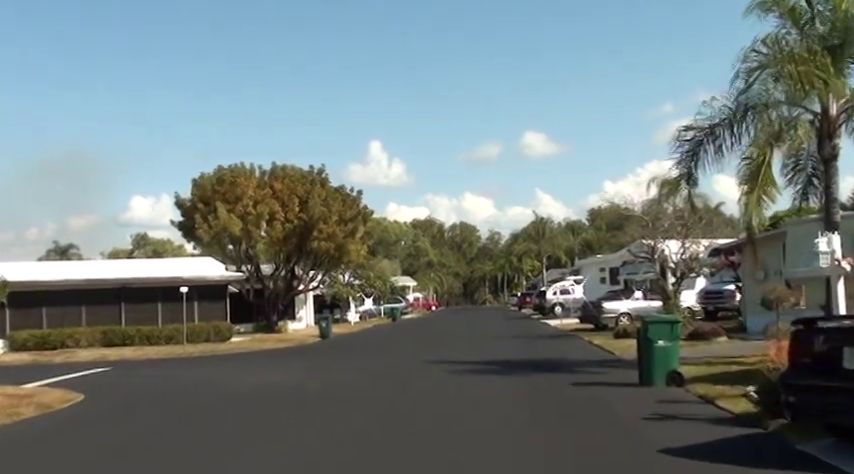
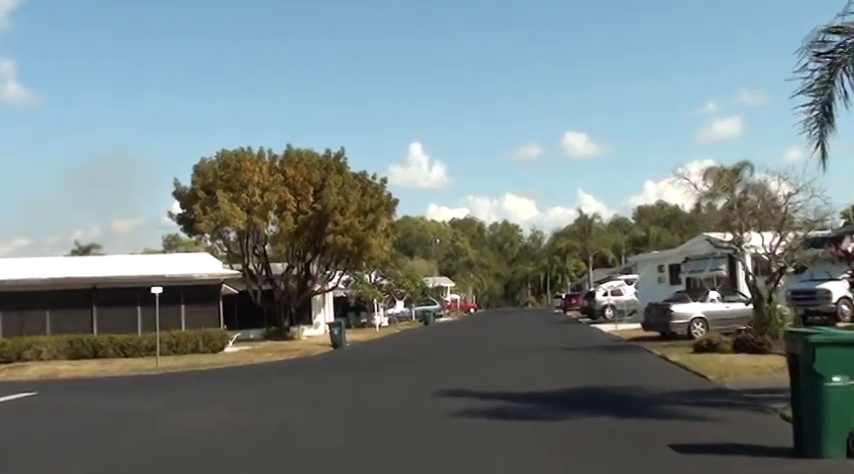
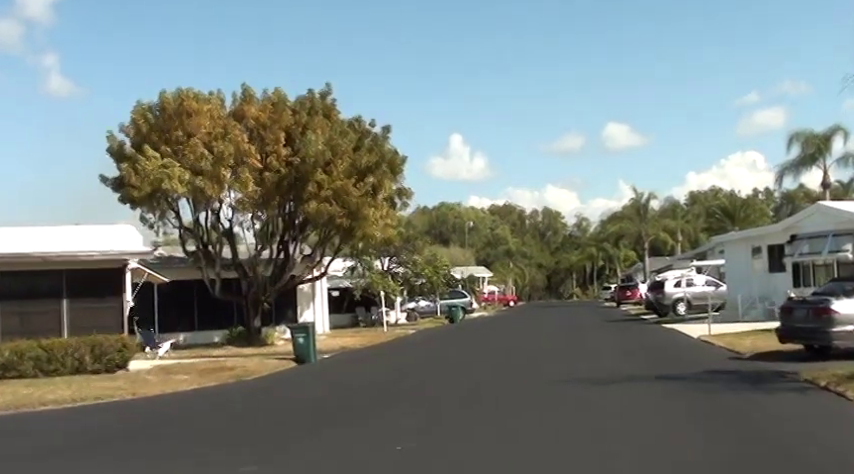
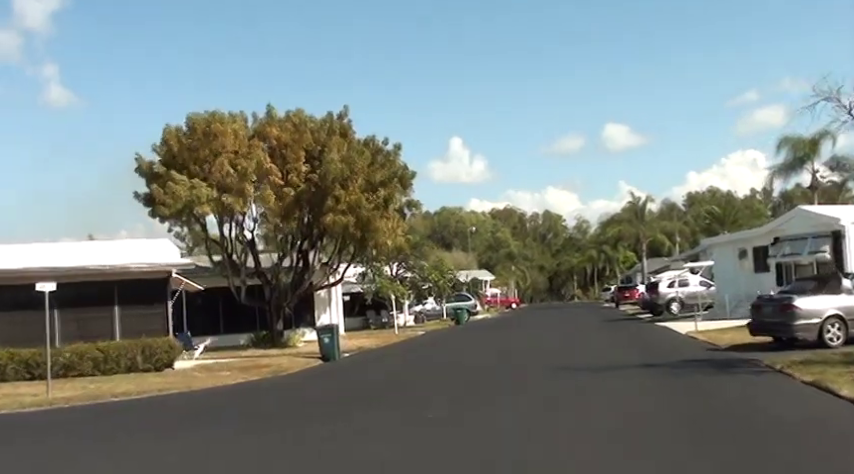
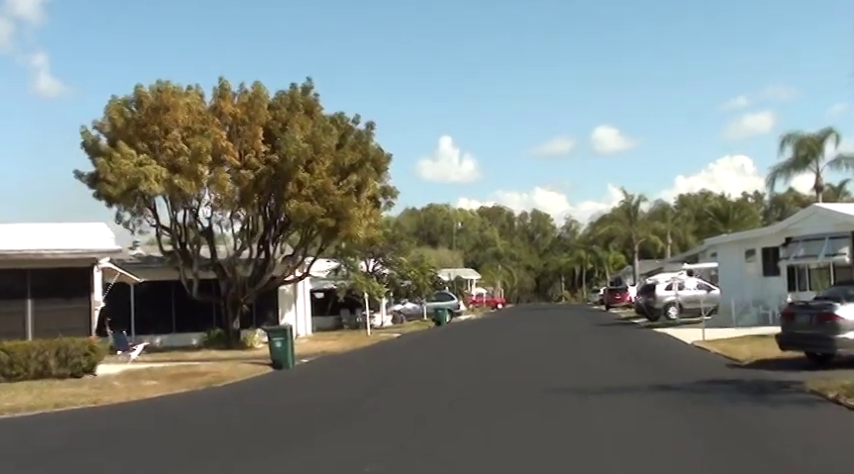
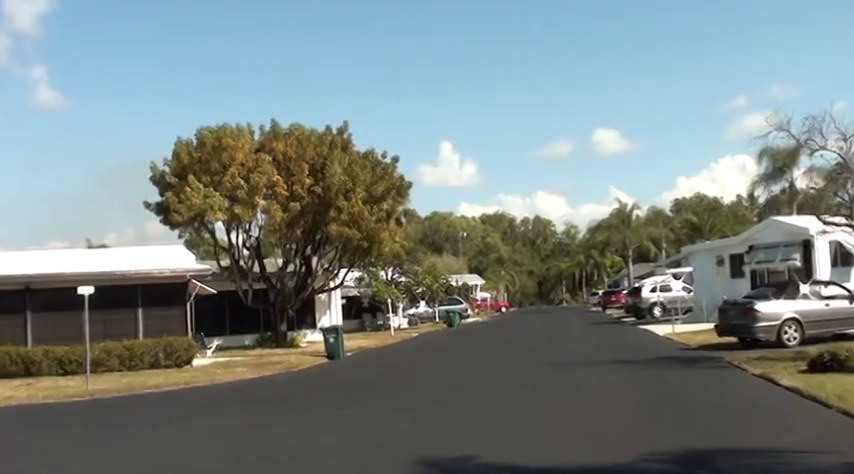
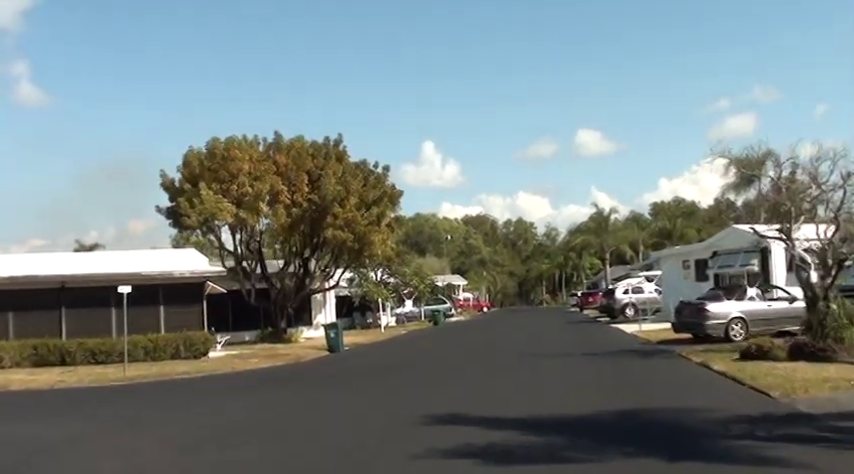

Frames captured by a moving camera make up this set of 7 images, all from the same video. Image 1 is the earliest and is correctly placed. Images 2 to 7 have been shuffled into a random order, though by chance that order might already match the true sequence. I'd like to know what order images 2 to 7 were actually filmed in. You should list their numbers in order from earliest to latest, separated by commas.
2, 7, 6, 4, 3, 5
